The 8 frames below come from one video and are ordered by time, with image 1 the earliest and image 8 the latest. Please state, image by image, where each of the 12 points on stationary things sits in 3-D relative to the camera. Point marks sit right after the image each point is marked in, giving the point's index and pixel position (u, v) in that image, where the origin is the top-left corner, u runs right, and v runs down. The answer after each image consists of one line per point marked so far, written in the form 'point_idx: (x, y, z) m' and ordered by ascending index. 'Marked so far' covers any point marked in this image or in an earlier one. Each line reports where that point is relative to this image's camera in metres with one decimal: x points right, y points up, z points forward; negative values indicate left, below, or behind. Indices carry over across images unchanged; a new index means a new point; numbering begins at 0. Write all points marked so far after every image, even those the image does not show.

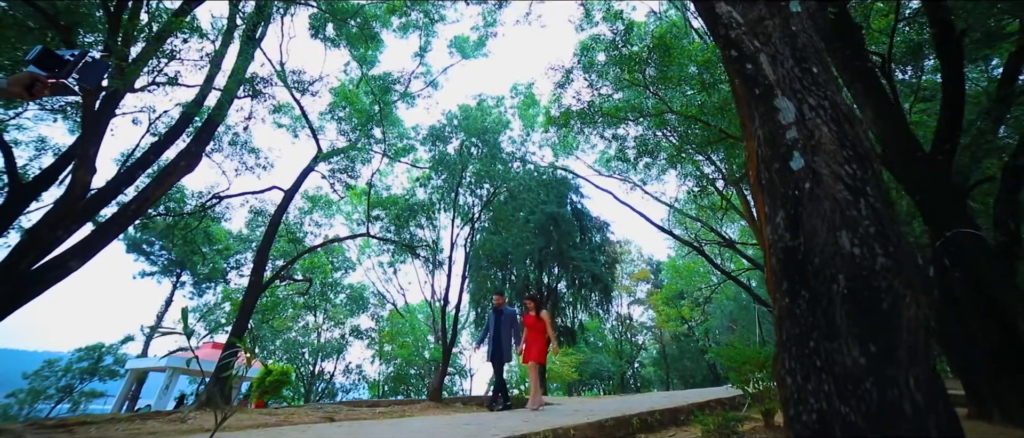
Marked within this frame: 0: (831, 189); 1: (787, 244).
0: (+1.1, +0.1, +2.1) m
1: (+1.0, -0.1, +2.1) m
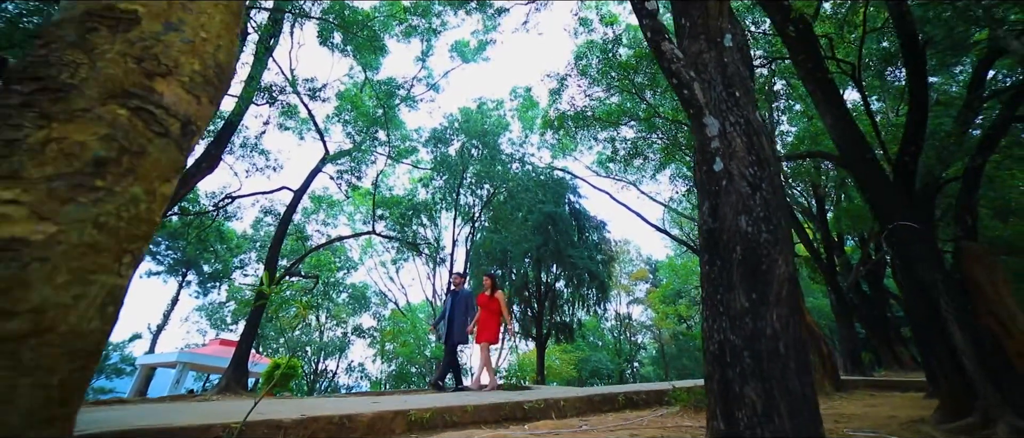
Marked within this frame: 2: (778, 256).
0: (+1.1, +0.2, +2.8) m
1: (+1.0, 0.0, +2.8) m
2: (+1.2, -0.2, +2.6) m
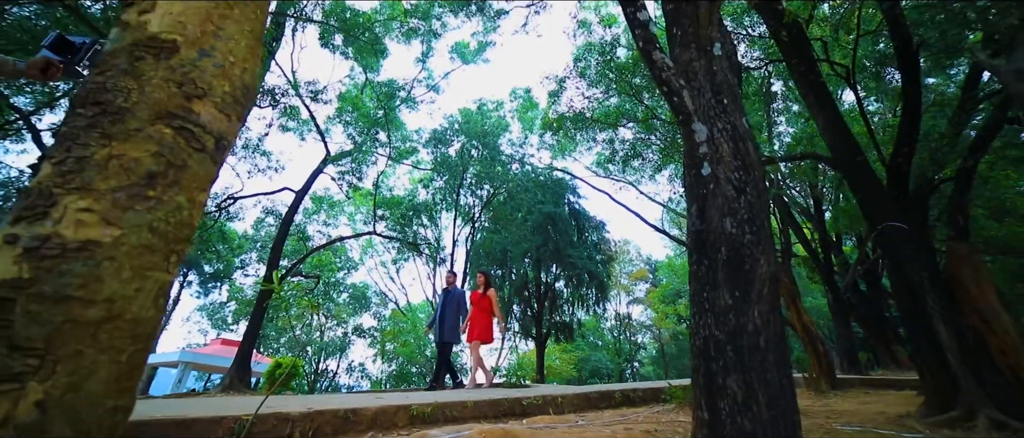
0: (+1.1, +0.1, +3.0) m
1: (+0.9, 0.0, +3.0) m
2: (+1.2, -0.2, +2.7) m
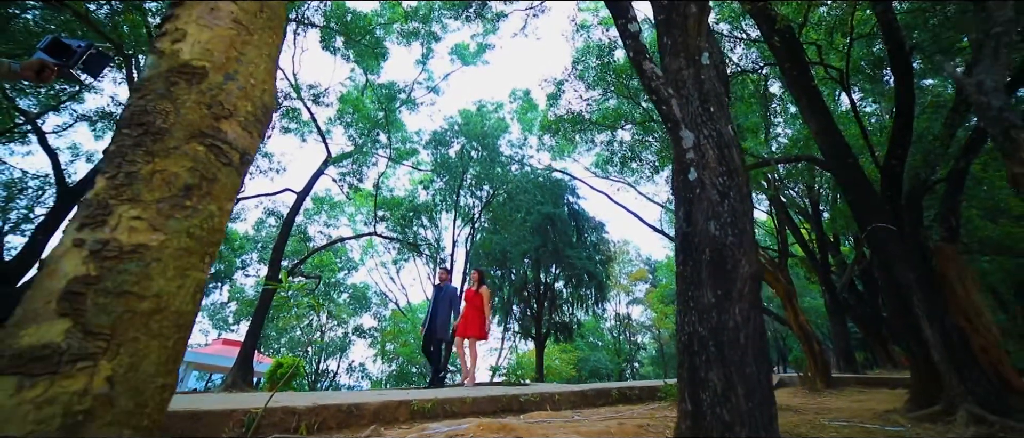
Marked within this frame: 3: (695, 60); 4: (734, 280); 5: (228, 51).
0: (+1.1, +0.1, +3.1) m
1: (+0.9, -0.1, +3.1) m
2: (+1.1, -0.2, +2.9) m
3: (+1.2, +1.0, +3.7) m
4: (+1.1, -0.3, +2.8) m
5: (-0.9, +0.5, +1.8) m
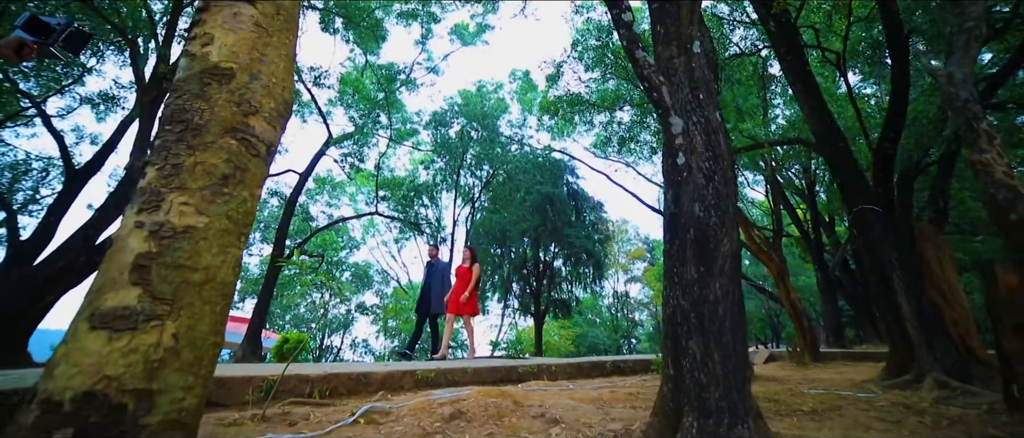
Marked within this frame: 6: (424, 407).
0: (+1.0, +0.2, +3.3) m
1: (+0.9, 0.0, +3.3) m
2: (+1.1, -0.1, +3.1) m
3: (+1.2, +1.1, +3.9) m
4: (+1.1, -0.2, +3.0) m
5: (-0.9, +0.6, +2.0) m
6: (-0.5, -1.1, +3.5) m
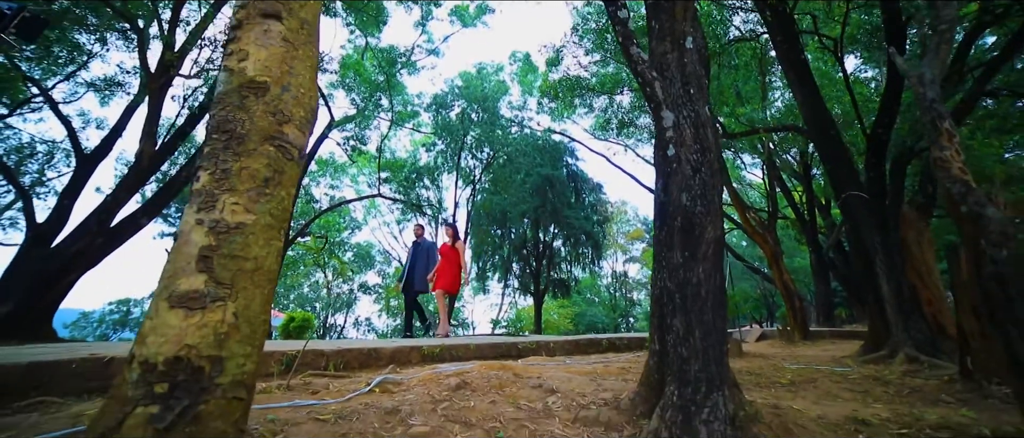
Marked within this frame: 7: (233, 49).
0: (+1.1, +0.3, +3.6) m
1: (+0.9, +0.1, +3.6) m
2: (+1.1, 0.0, +3.4) m
3: (+1.2, +1.2, +4.1) m
4: (+1.1, -0.1, +3.3) m
5: (-0.9, +0.6, +2.3) m
6: (-0.5, -1.1, +3.8) m
7: (-1.1, +0.7, +2.2) m
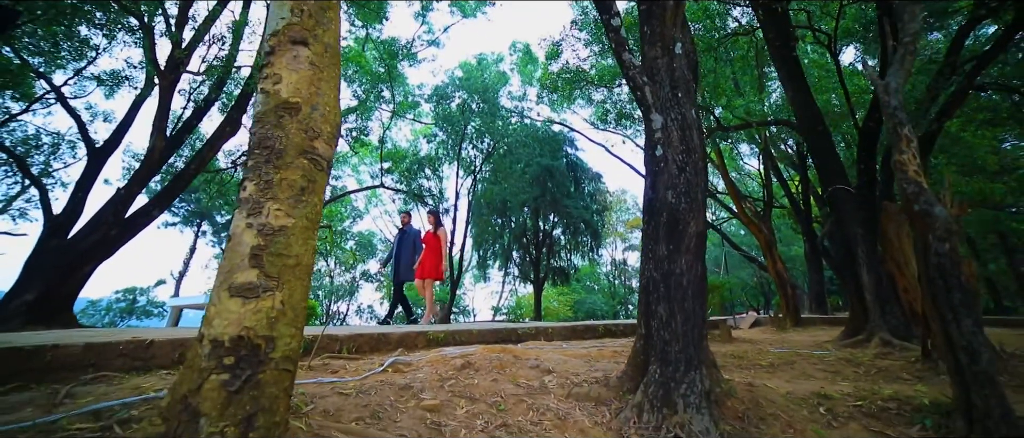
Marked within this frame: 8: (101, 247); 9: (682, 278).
0: (+1.1, +0.3, +3.9) m
1: (+0.9, +0.1, +3.9) m
2: (+1.1, 0.0, +3.7) m
3: (+1.2, +1.3, +4.4) m
4: (+1.1, -0.1, +3.6) m
5: (-0.9, +0.6, +2.6) m
6: (-0.5, -1.0, +4.2) m
7: (-1.1, +0.7, +2.5) m
8: (-5.9, -0.4, +8.3) m
9: (+1.0, -0.4, +3.5) m
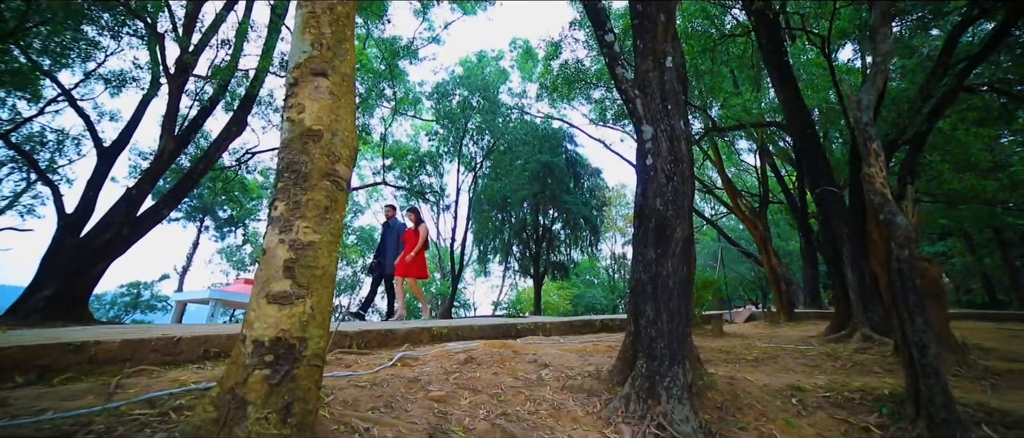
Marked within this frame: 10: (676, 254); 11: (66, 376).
0: (+1.1, +0.3, +4.2) m
1: (+0.9, +0.1, +4.2) m
2: (+1.1, 0.0, +4.0) m
3: (+1.2, +1.2, +4.7) m
4: (+1.1, -0.2, +3.9) m
5: (-0.9, +0.6, +2.9) m
6: (-0.5, -1.0, +4.5) m
7: (-1.1, +0.6, +2.8) m
8: (-5.9, -0.4, +8.6) m
9: (+1.0, -0.4, +3.8) m
10: (+1.1, -0.2, +3.9) m
11: (-2.7, -0.9, +3.4) m
